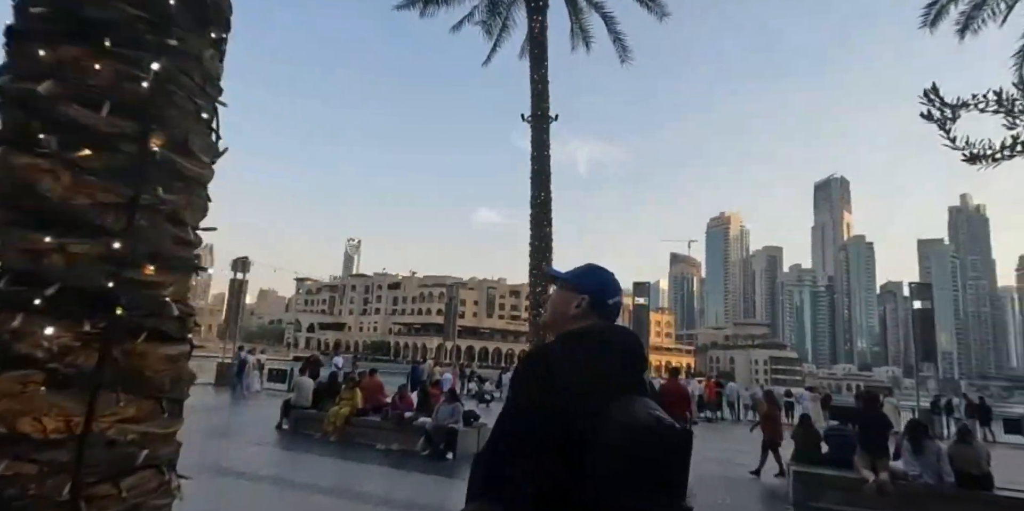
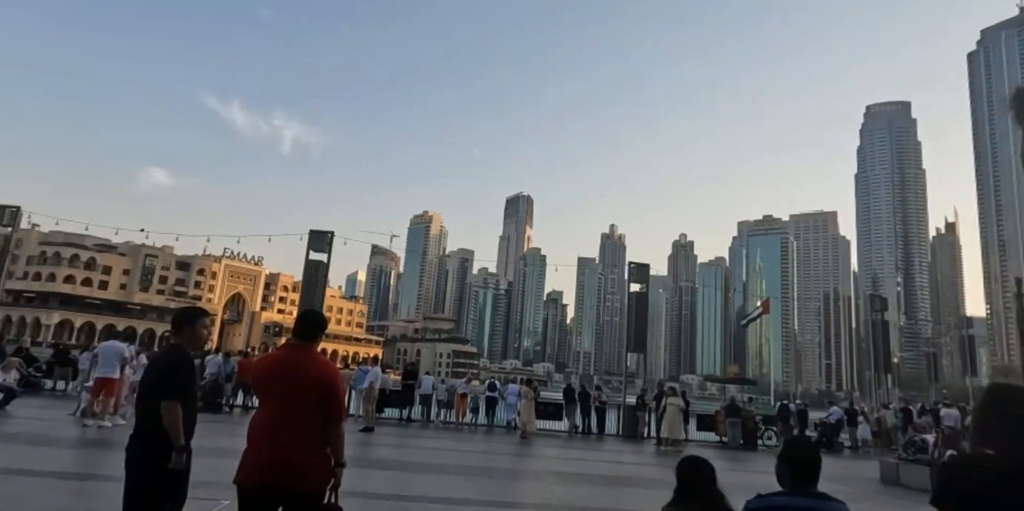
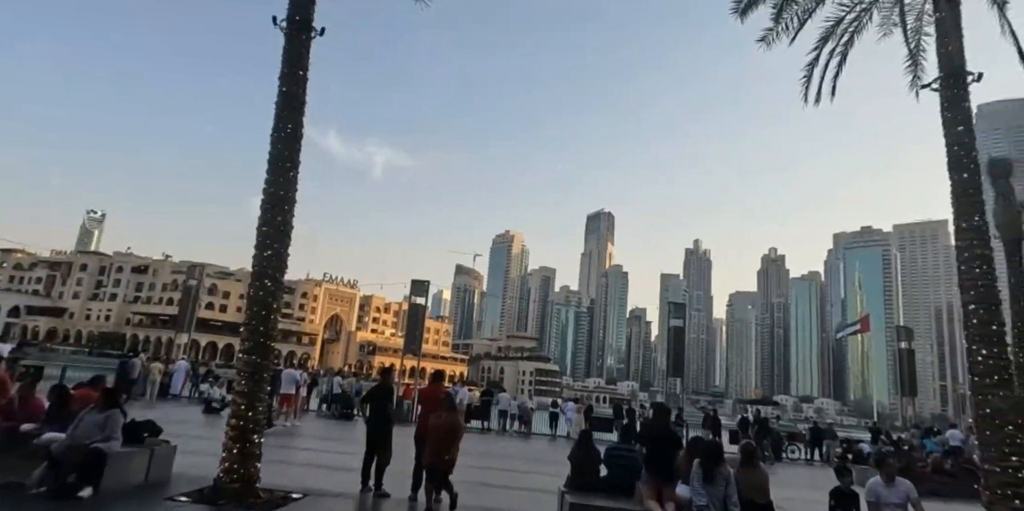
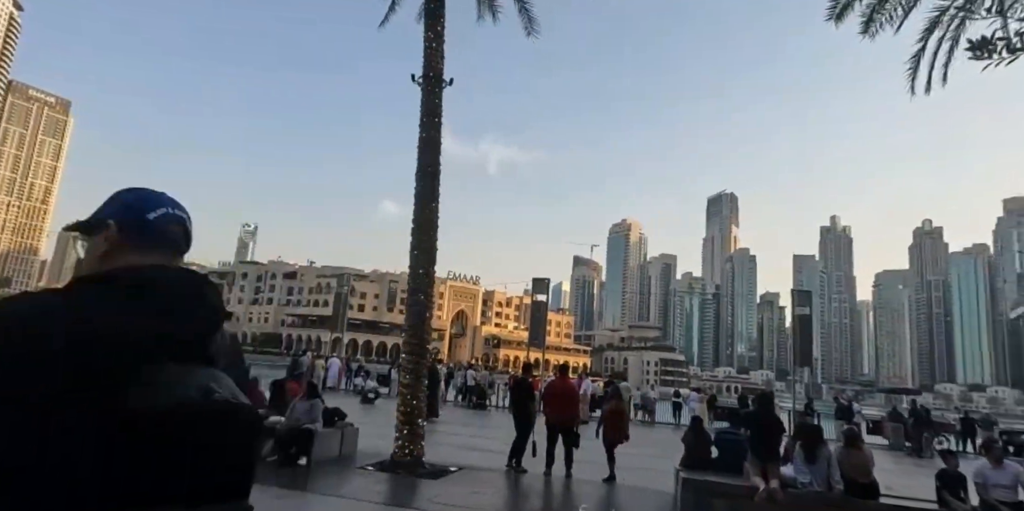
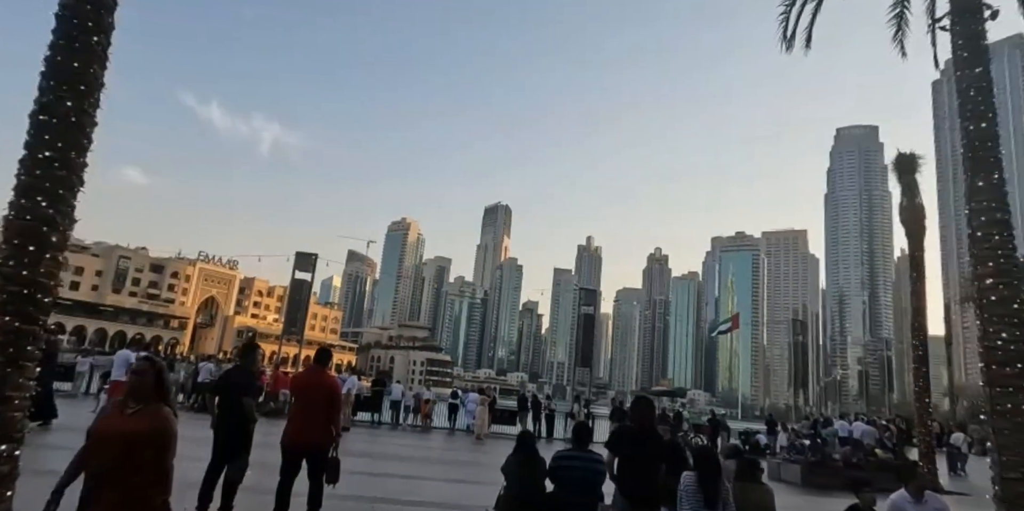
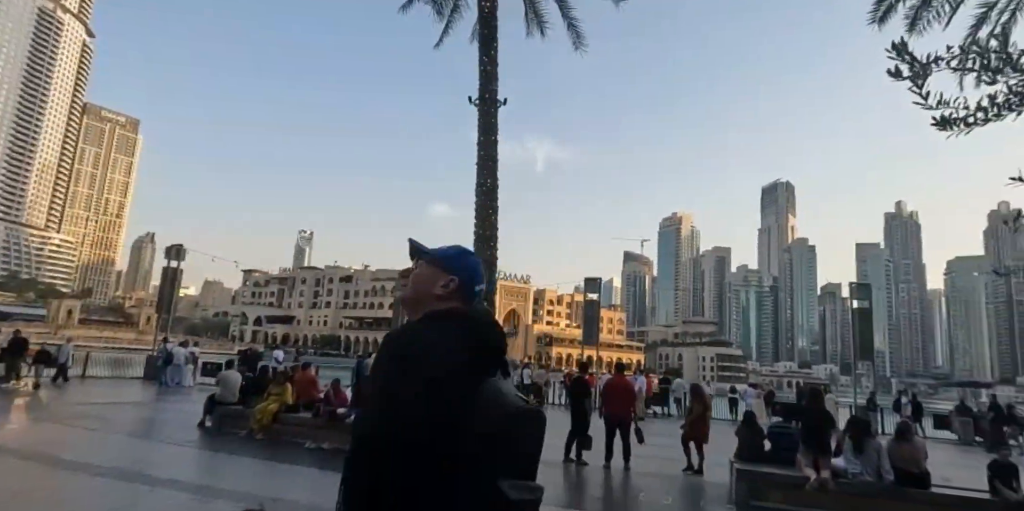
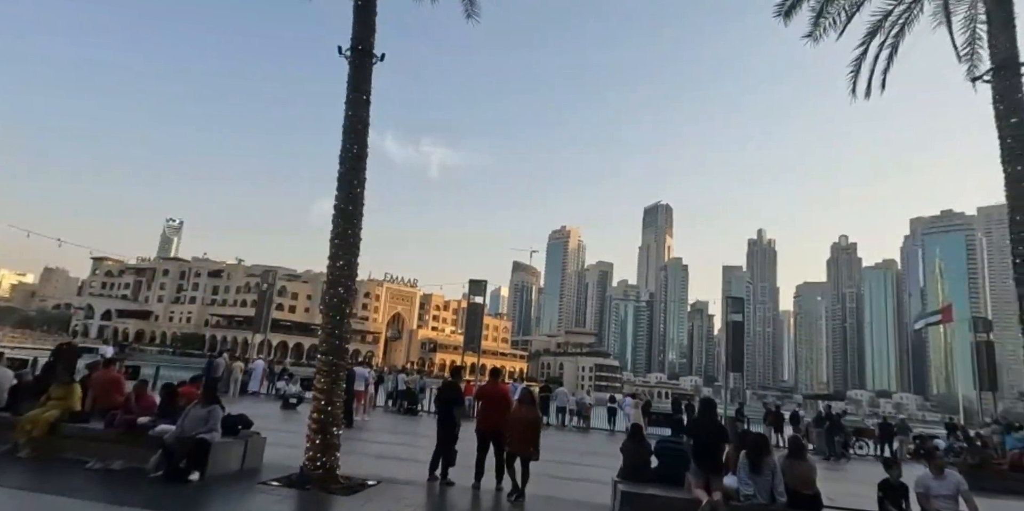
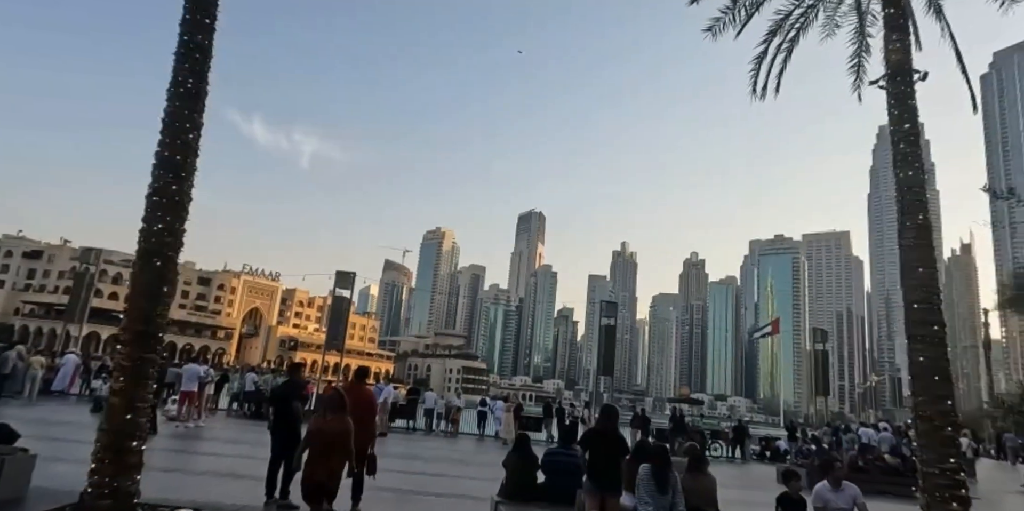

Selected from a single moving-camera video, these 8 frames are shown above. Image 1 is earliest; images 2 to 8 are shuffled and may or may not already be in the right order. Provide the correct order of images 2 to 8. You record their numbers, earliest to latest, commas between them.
6, 4, 7, 3, 8, 5, 2
